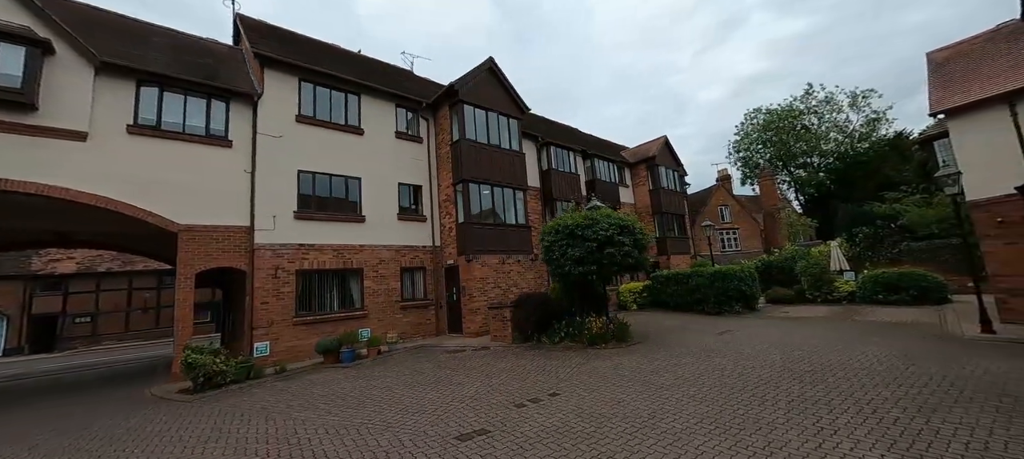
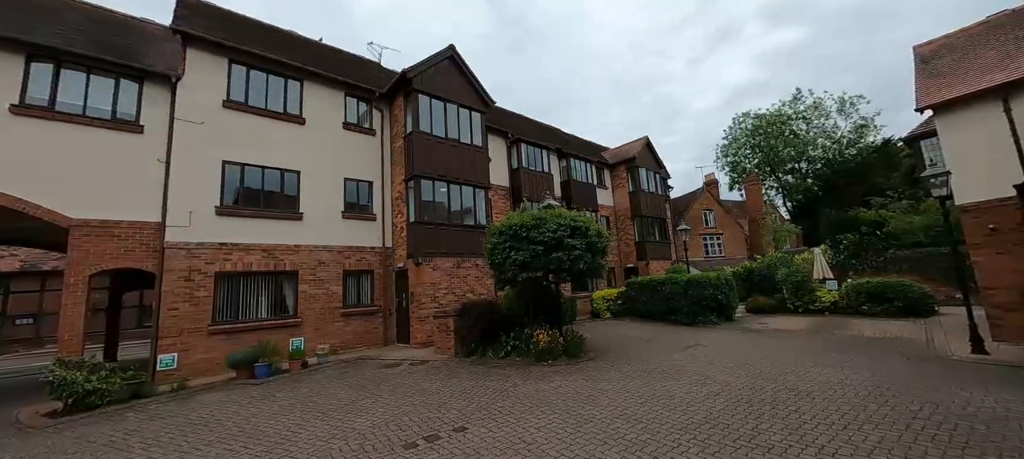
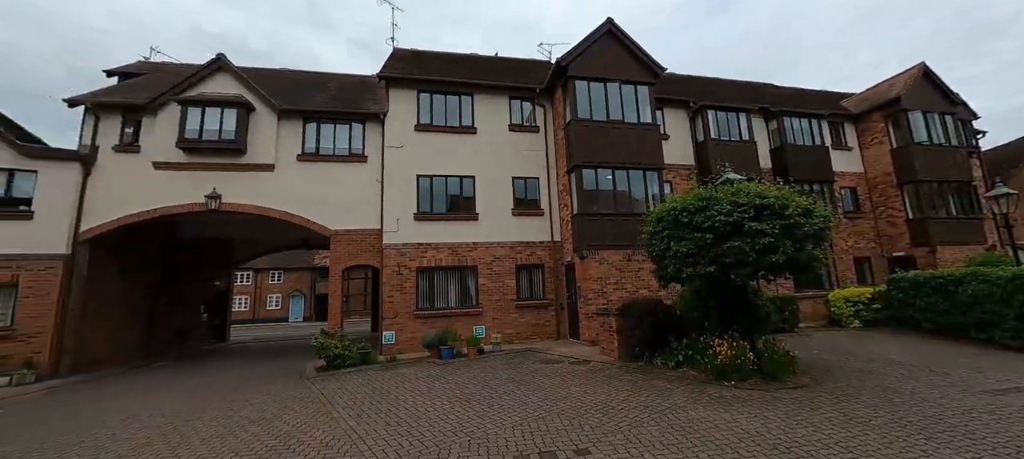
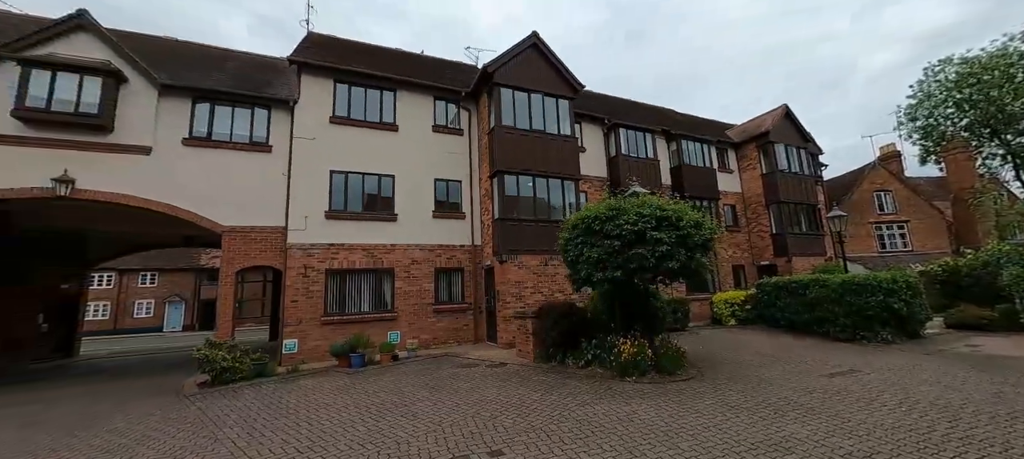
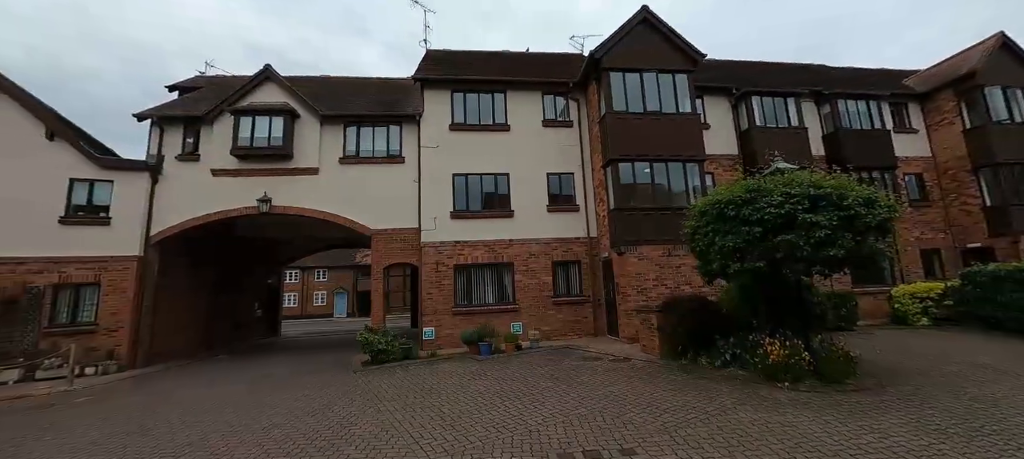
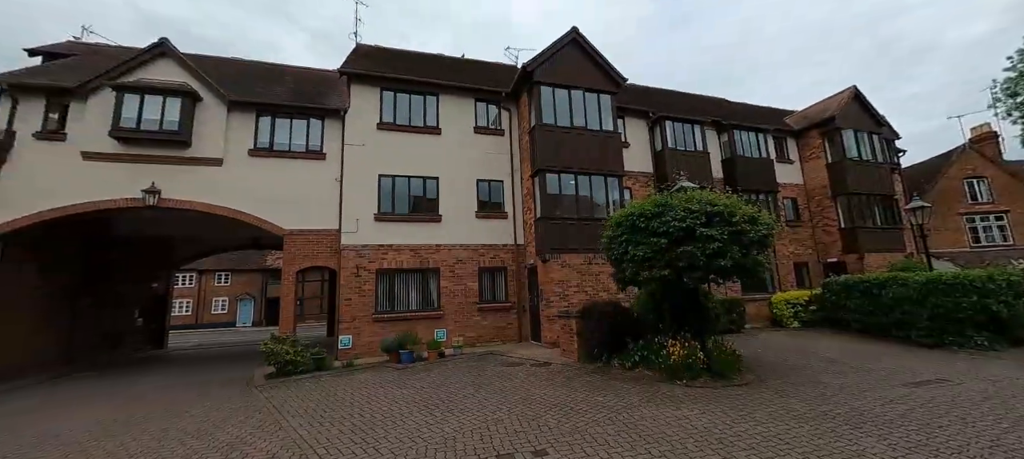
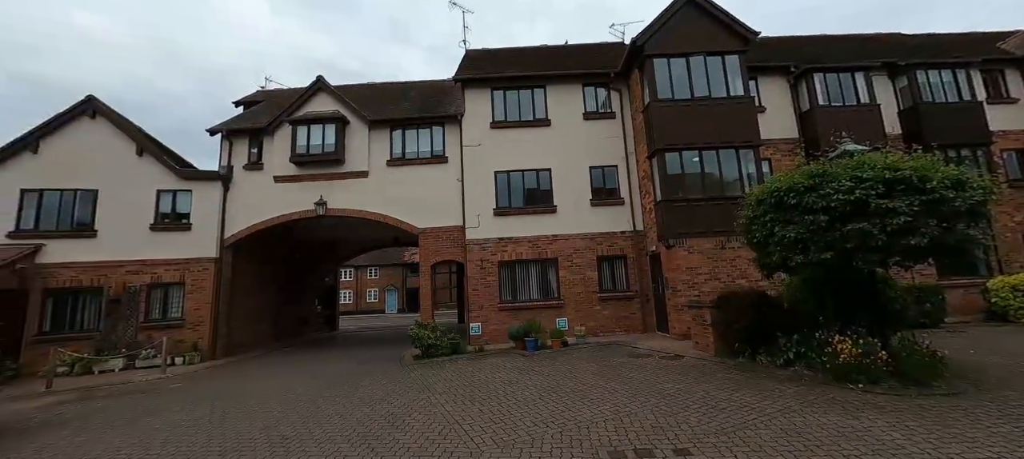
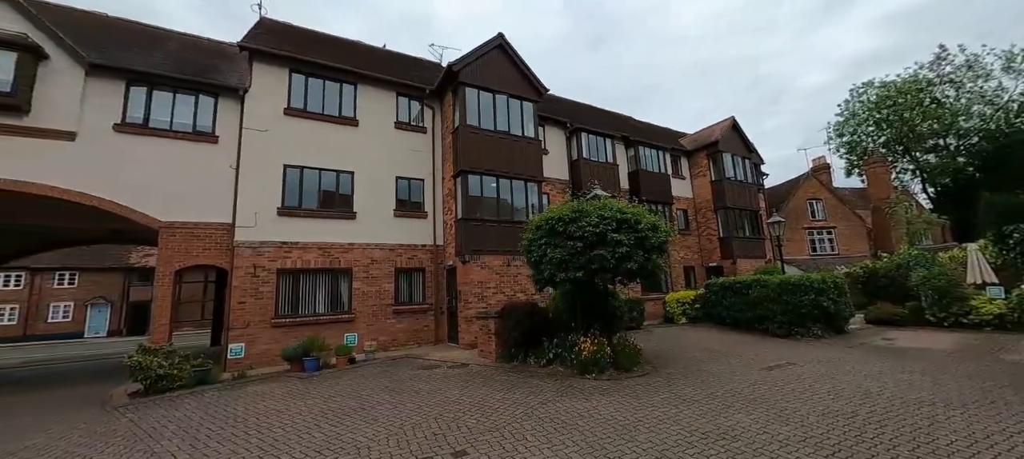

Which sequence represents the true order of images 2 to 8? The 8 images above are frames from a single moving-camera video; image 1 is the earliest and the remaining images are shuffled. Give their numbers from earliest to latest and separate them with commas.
2, 8, 4, 6, 3, 5, 7
